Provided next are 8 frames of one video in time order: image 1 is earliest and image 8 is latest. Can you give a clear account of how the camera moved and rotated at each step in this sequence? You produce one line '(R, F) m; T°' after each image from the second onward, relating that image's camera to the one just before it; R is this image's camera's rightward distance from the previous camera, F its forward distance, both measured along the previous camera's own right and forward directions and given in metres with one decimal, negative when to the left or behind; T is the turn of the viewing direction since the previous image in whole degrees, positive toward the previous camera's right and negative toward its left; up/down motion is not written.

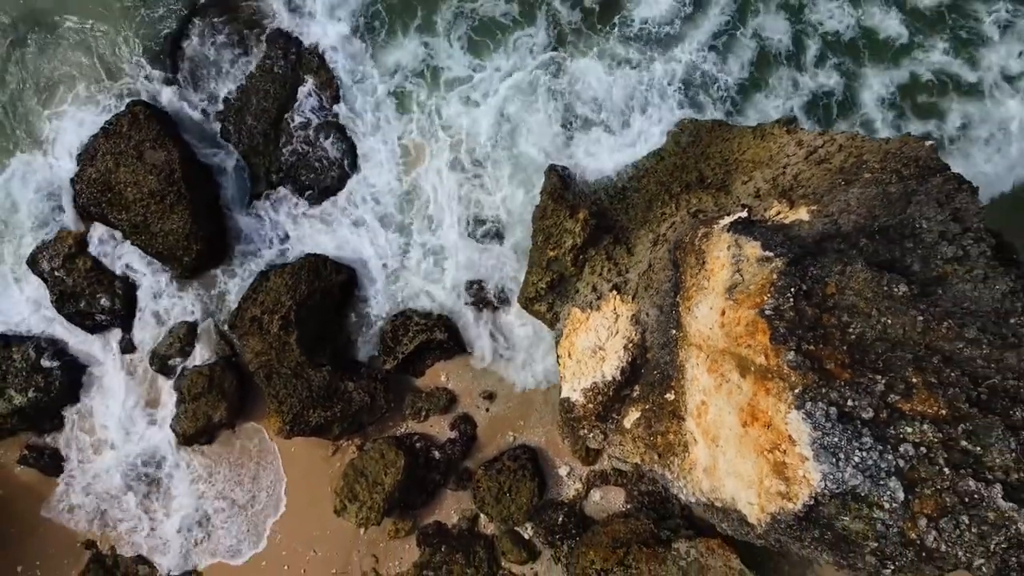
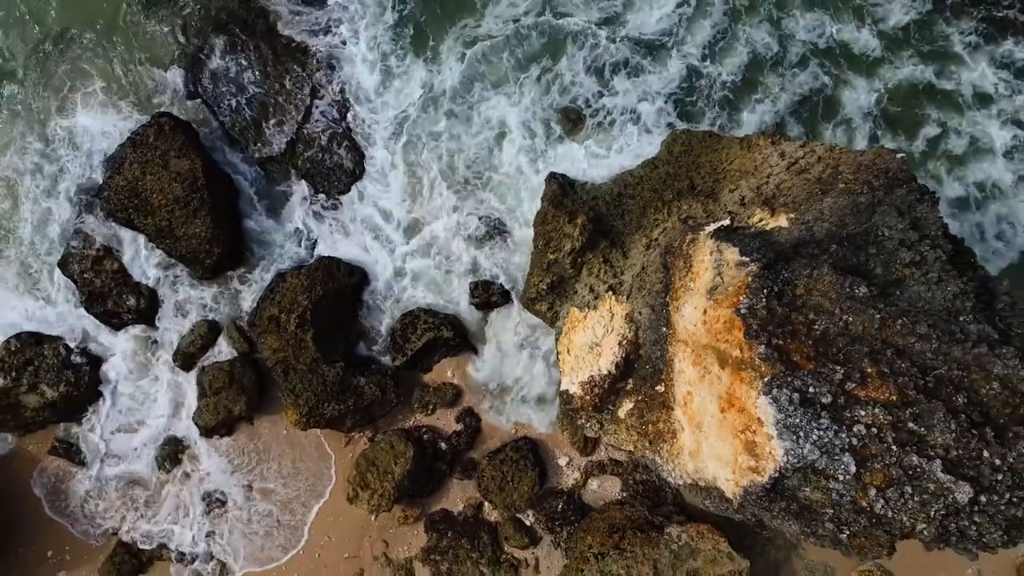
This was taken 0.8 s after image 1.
(-0.1, -0.8) m; 0°
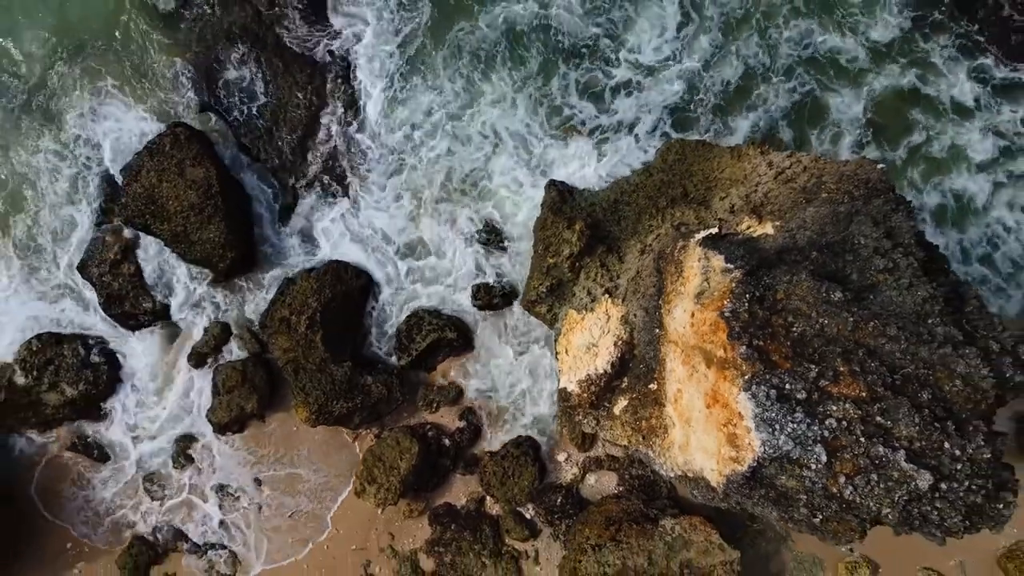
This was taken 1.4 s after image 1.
(0.0, -0.6) m; 0°
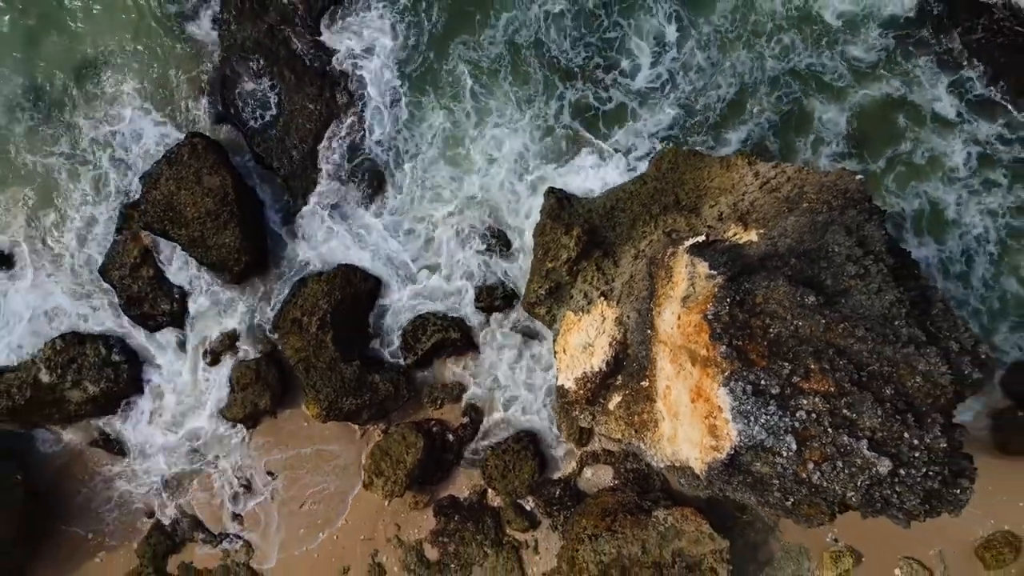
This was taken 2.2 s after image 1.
(0.0, -0.7) m; 0°
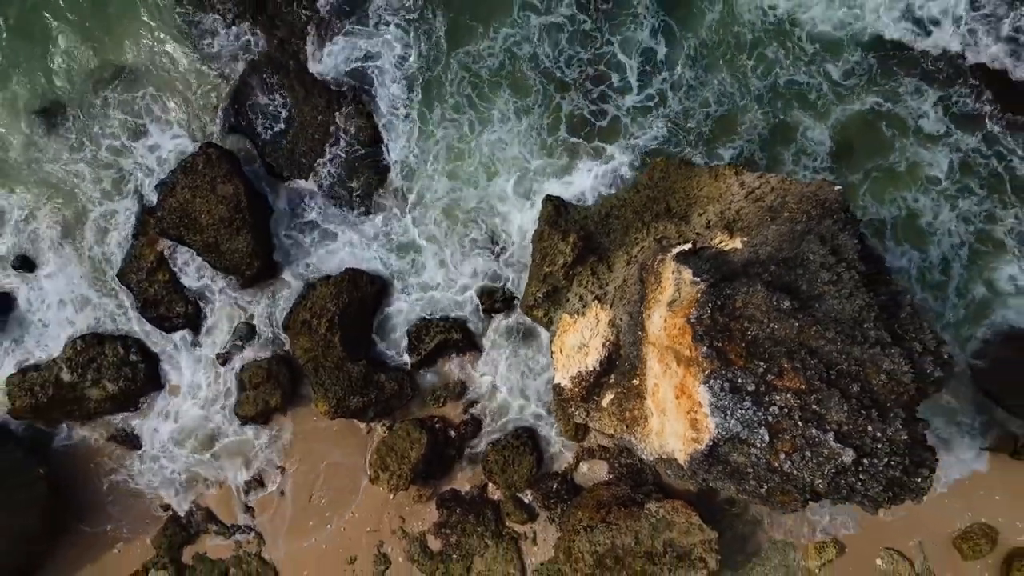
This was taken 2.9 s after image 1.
(0.0, -0.8) m; 0°
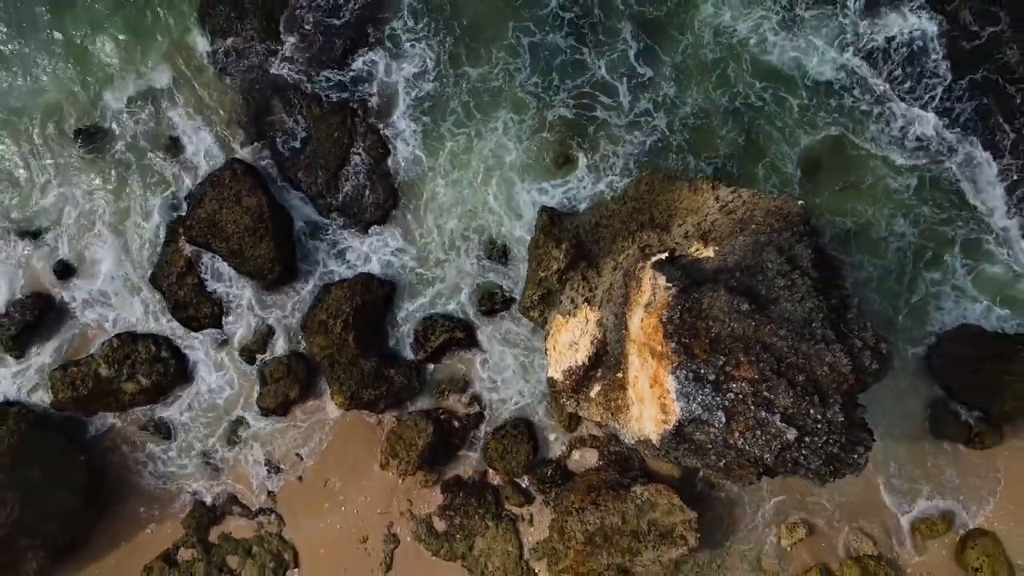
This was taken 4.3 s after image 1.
(0.0, -1.6) m; 0°
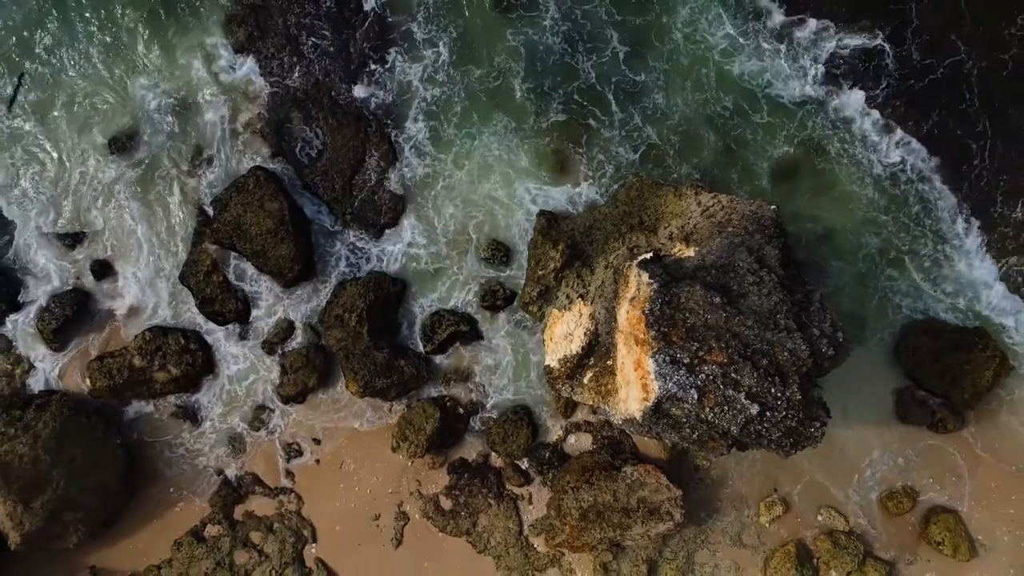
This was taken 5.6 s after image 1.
(0.0, -1.6) m; 0°
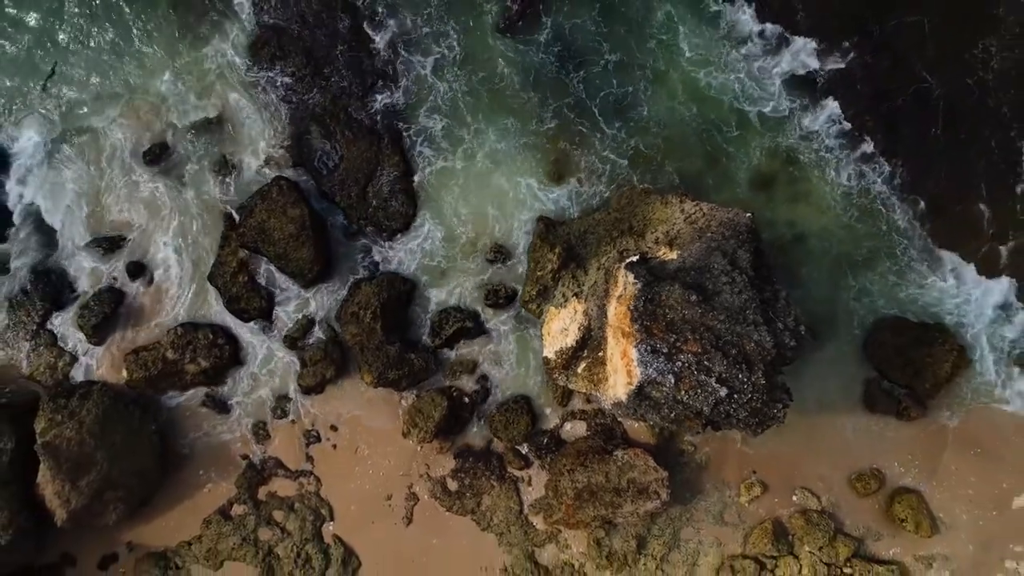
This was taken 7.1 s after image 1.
(-0.1, -1.8) m; 0°
